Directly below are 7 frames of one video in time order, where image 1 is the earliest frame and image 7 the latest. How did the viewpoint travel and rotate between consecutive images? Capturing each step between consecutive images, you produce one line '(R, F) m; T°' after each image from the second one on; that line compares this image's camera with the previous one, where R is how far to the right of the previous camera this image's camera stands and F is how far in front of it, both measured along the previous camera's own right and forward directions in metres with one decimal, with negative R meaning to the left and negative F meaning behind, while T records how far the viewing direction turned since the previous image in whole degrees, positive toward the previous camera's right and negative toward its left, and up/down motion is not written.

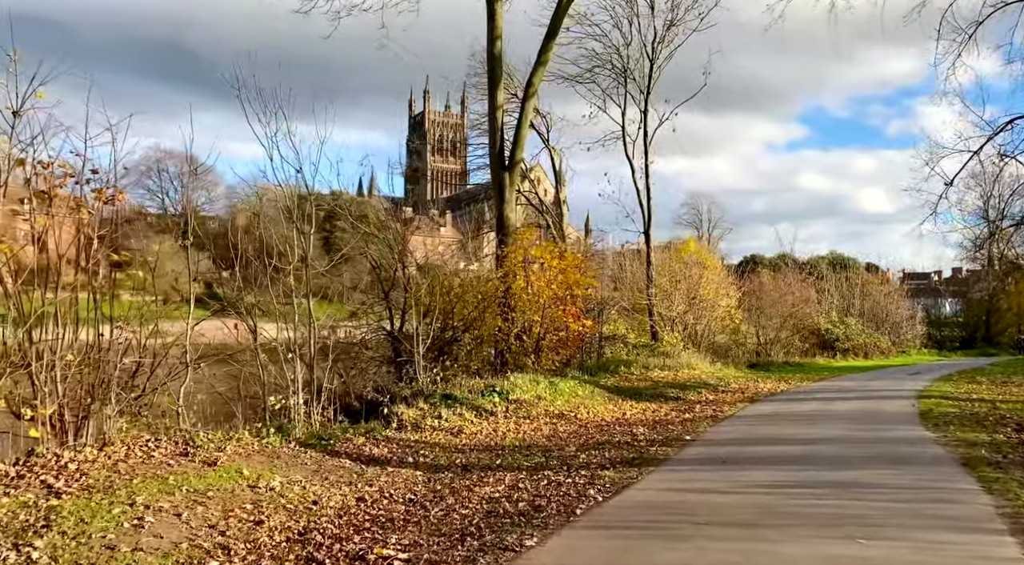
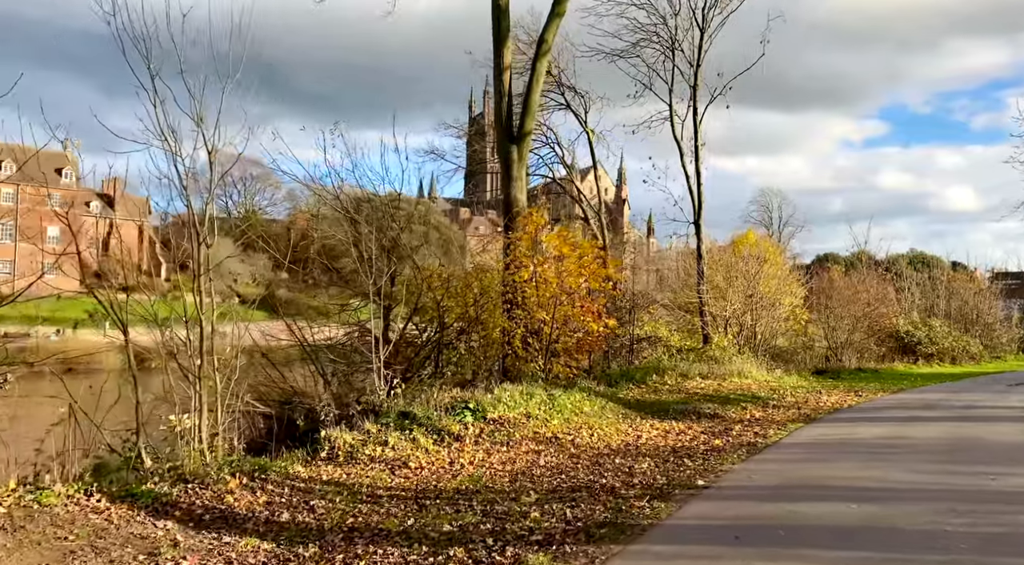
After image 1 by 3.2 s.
(+1.4, +4.4) m; -4°
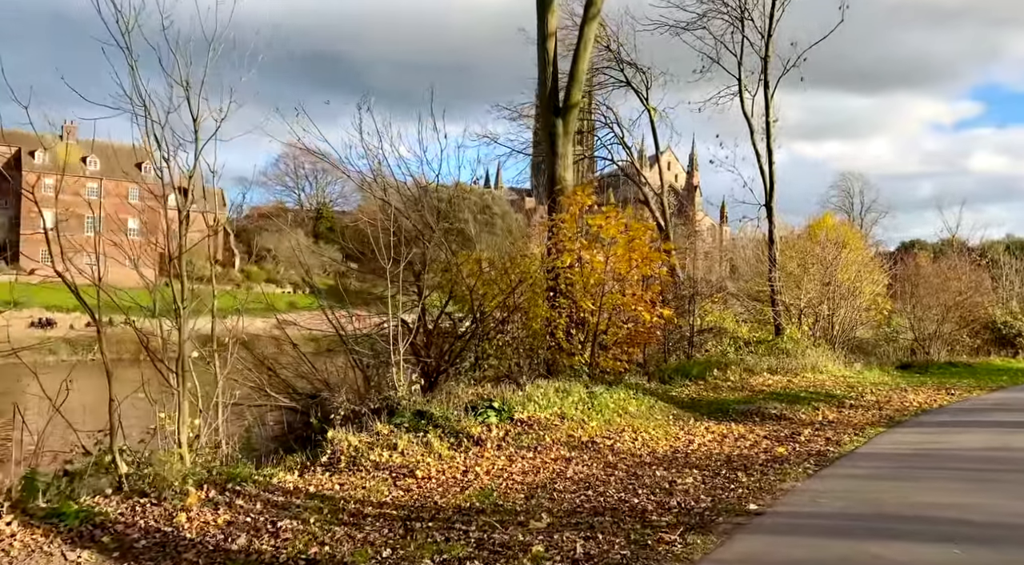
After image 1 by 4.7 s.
(+0.6, +1.9) m; -4°
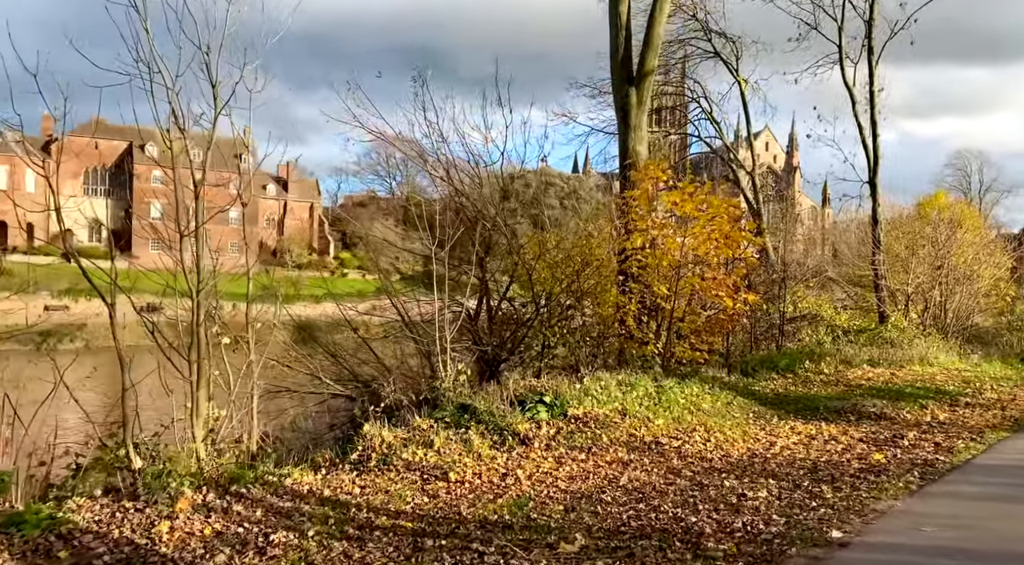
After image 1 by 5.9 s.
(+0.5, +1.5) m; -6°
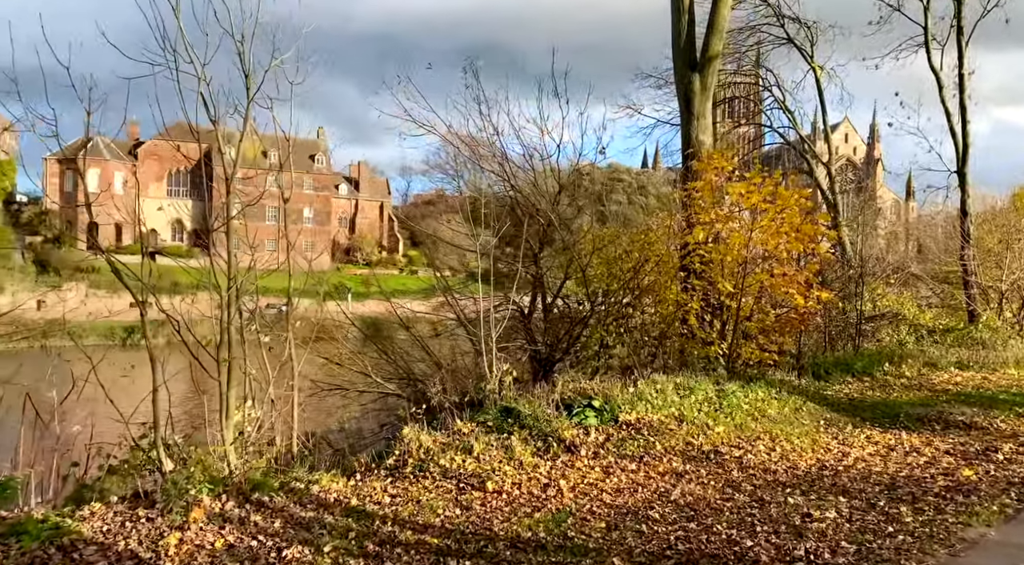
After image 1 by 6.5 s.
(+0.3, +0.8) m; -4°
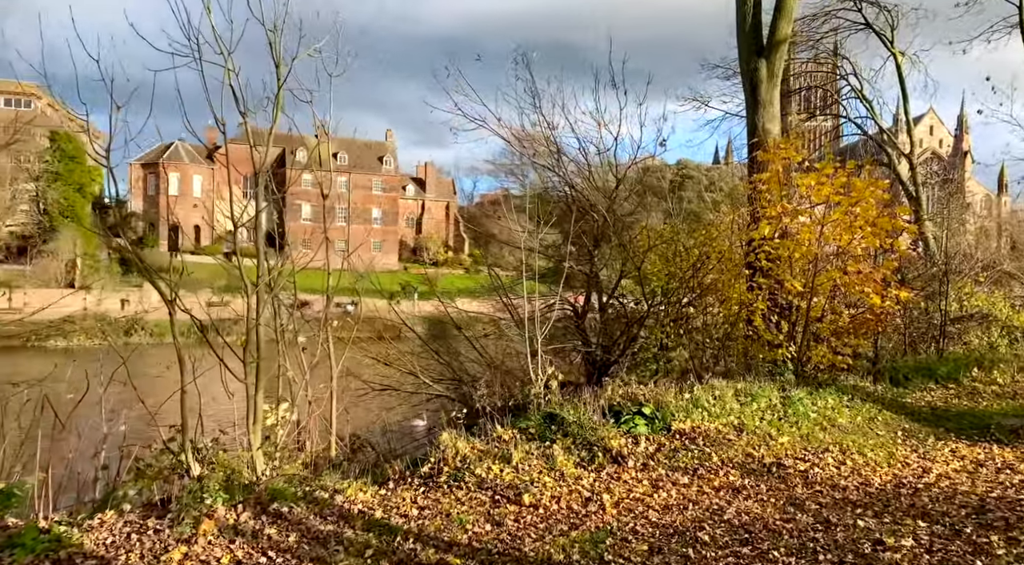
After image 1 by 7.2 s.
(+0.3, +0.7) m; -4°
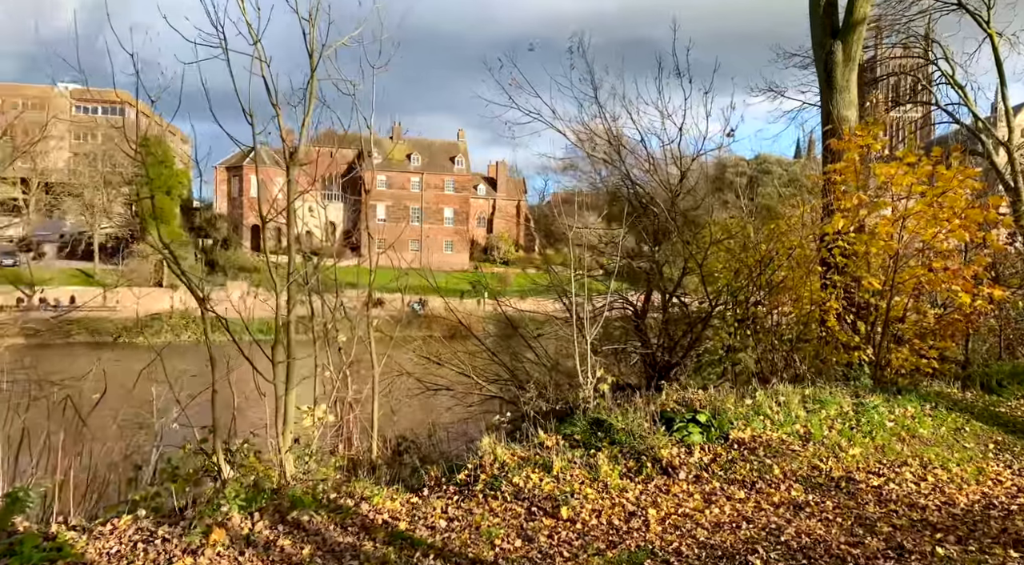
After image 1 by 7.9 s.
(+0.3, +0.7) m; -5°
